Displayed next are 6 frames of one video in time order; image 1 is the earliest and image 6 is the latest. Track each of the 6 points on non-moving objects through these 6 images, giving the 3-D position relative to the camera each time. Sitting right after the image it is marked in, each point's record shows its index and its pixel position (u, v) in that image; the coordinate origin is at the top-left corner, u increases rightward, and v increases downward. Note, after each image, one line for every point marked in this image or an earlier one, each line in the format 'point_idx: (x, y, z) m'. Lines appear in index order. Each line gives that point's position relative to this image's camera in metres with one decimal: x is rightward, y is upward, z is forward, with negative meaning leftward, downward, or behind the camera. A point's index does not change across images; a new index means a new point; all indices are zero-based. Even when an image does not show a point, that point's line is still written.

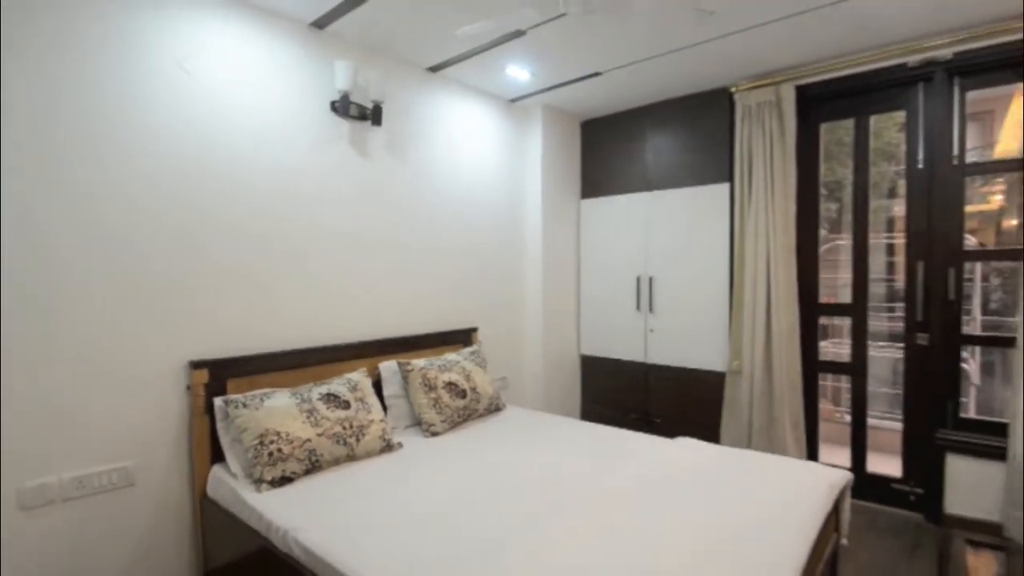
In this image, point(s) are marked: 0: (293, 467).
0: (-1.1, -0.9, +2.5) m
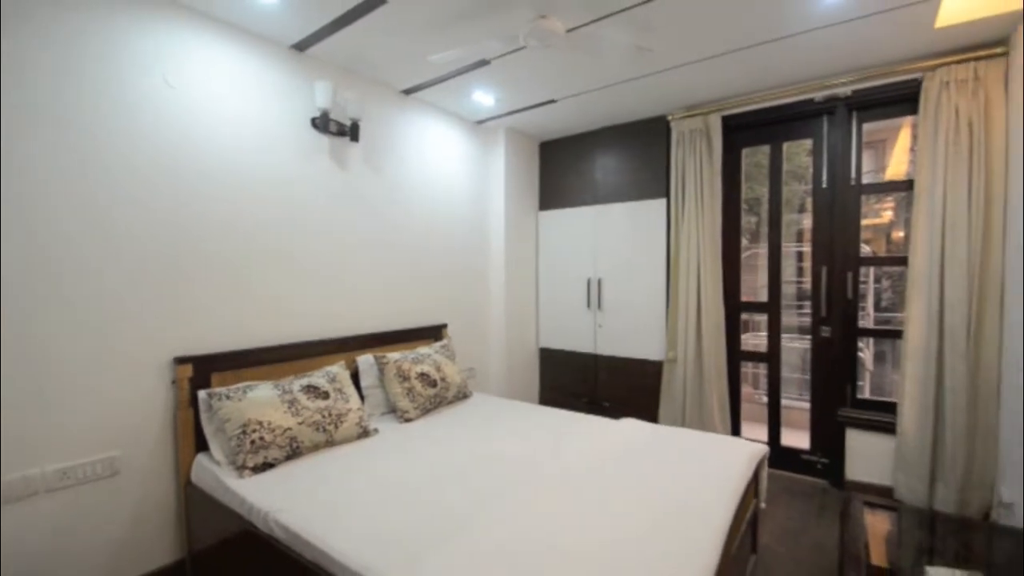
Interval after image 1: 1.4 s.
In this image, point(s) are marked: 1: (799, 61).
0: (-1.3, -0.9, +2.8) m
1: (+1.8, +1.4, +3.3) m
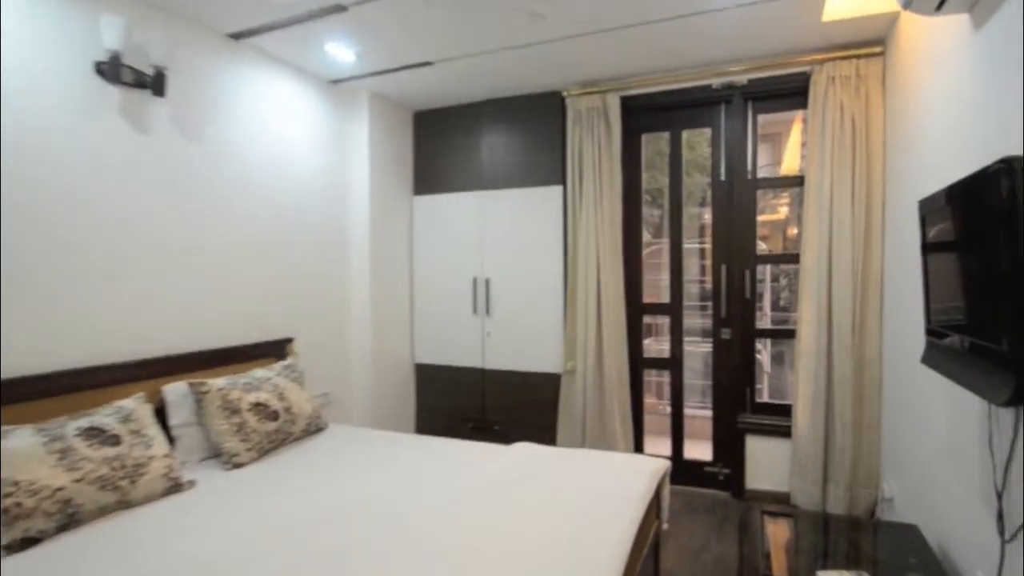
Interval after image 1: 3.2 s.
0: (-1.8, -0.9, +1.8) m
1: (+1.1, +1.4, +3.0) m
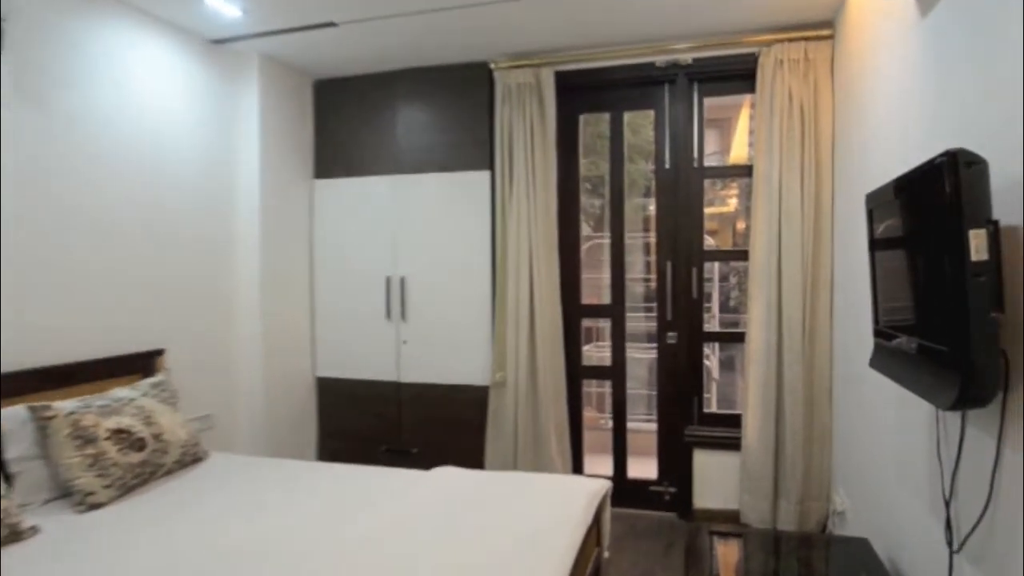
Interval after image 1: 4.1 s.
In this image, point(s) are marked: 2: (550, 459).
0: (-2.1, -0.9, +1.2) m
1: (+0.7, +1.4, +2.6) m
2: (+0.2, -0.9, +2.8) m
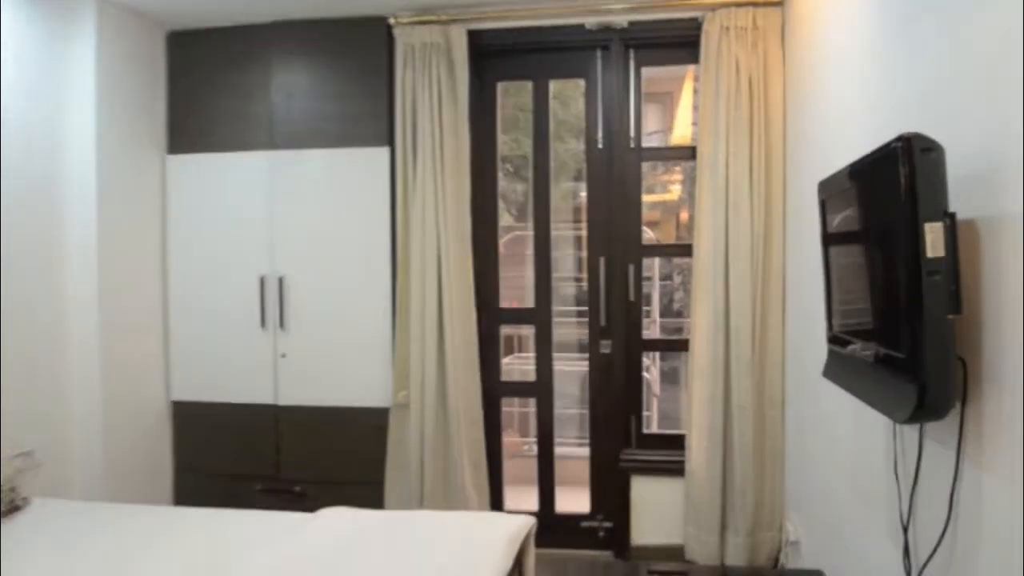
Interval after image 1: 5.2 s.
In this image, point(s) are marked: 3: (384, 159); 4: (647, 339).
0: (-2.4, -0.9, +0.6) m
1: (+0.3, +1.4, +2.2) m
2: (-0.2, -0.9, +2.4) m
3: (-0.6, +0.6, +2.5) m
4: (+0.6, -0.2, +2.4) m
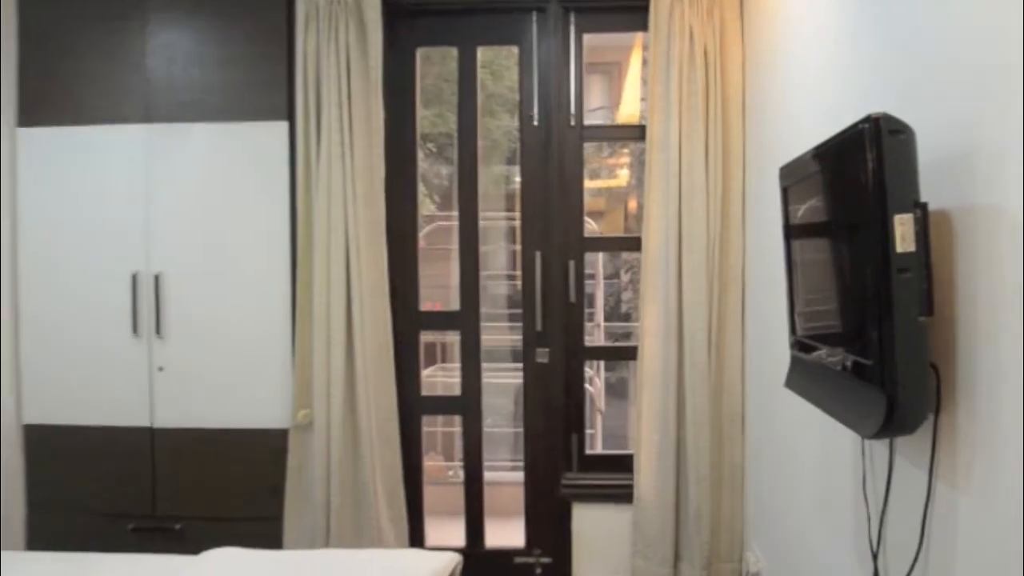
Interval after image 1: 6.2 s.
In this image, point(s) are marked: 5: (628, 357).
0: (-2.6, -0.9, +0.2) m
1: (0.0, +1.4, +1.9) m
2: (-0.5, -0.9, +2.0) m
3: (-0.9, +0.6, +2.1) m
4: (+0.3, -0.2, +2.1) m
5: (+0.5, -0.3, +2.1) m
